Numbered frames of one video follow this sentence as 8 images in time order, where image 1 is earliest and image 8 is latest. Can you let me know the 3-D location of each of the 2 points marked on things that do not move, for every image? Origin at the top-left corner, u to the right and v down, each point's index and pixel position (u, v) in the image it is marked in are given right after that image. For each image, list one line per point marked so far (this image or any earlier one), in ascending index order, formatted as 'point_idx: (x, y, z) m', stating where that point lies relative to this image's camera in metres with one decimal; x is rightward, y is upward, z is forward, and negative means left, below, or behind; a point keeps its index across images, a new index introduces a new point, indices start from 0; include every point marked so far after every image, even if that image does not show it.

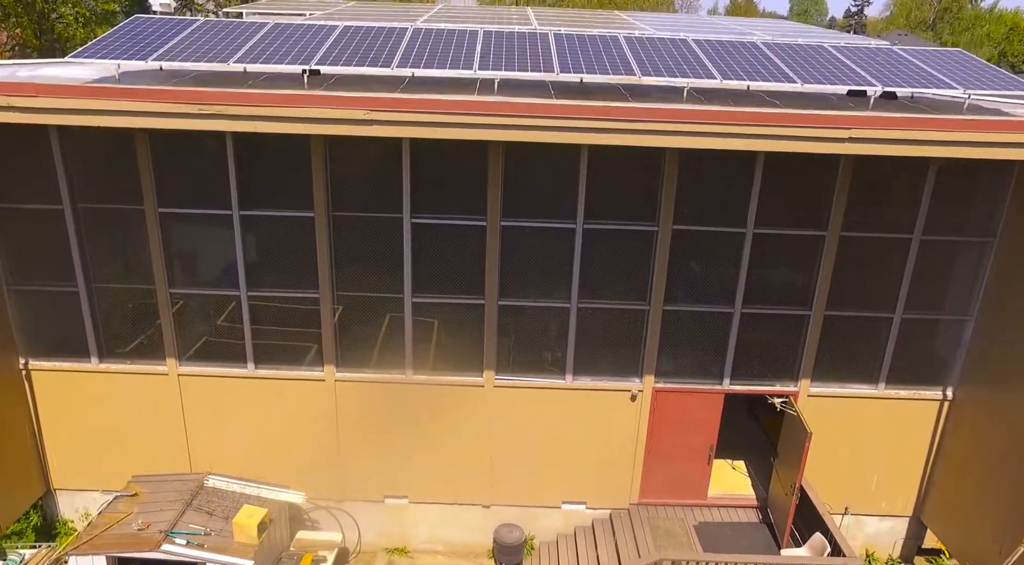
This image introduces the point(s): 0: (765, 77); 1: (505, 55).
0: (+3.8, +3.0, +10.0) m
1: (-0.1, +3.5, +10.6) m
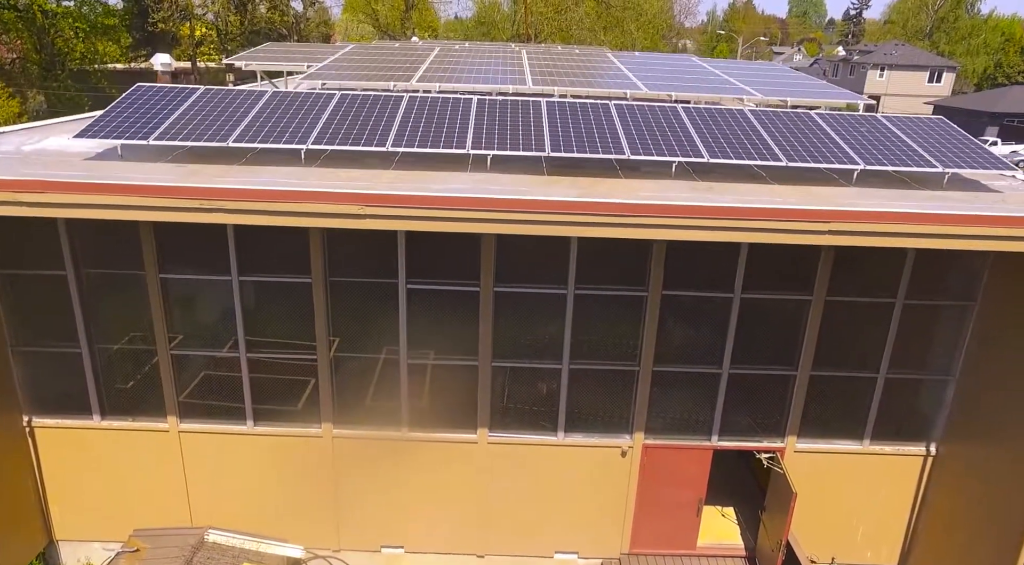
0: (+3.6, +1.9, +10.3) m
1: (-0.2, +2.5, +10.9) m
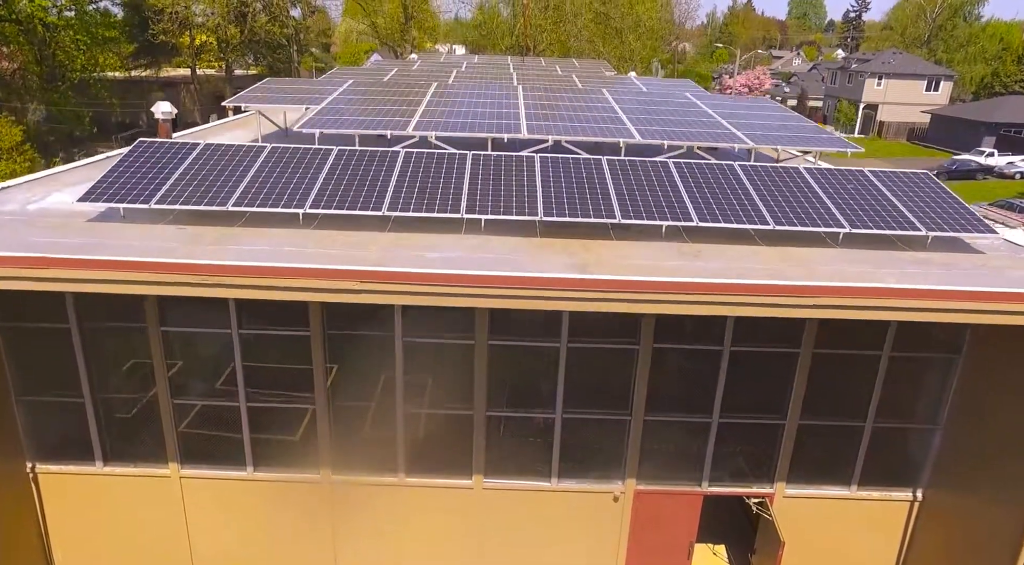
0: (+3.5, +1.0, +10.5) m
1: (-0.3, +1.6, +11.1) m
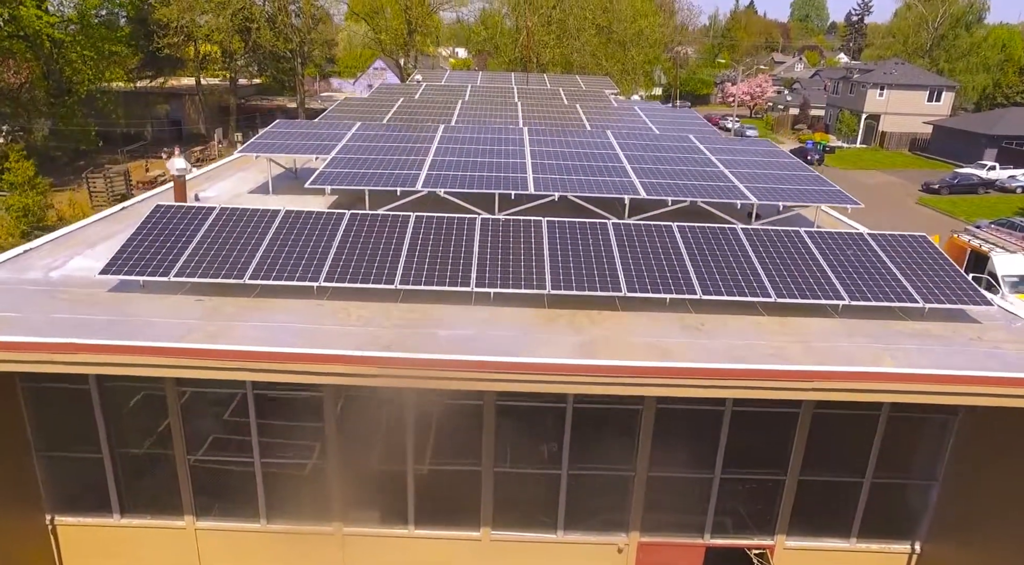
0: (+3.7, -0.1, +10.8) m
1: (-0.2, +0.5, +11.4) m
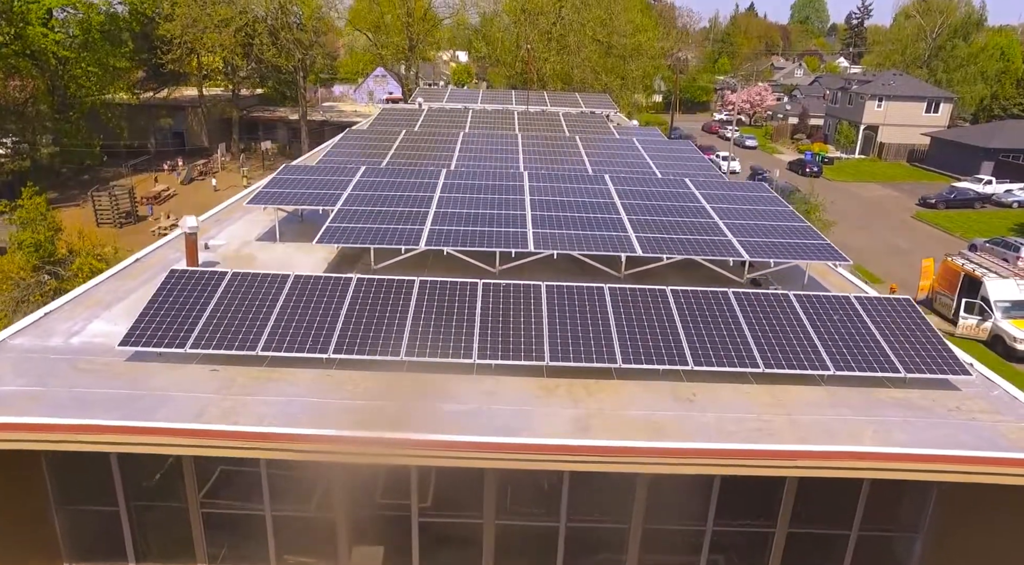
0: (+3.7, -1.2, +11.3) m
1: (-0.2, -0.7, +11.9) m
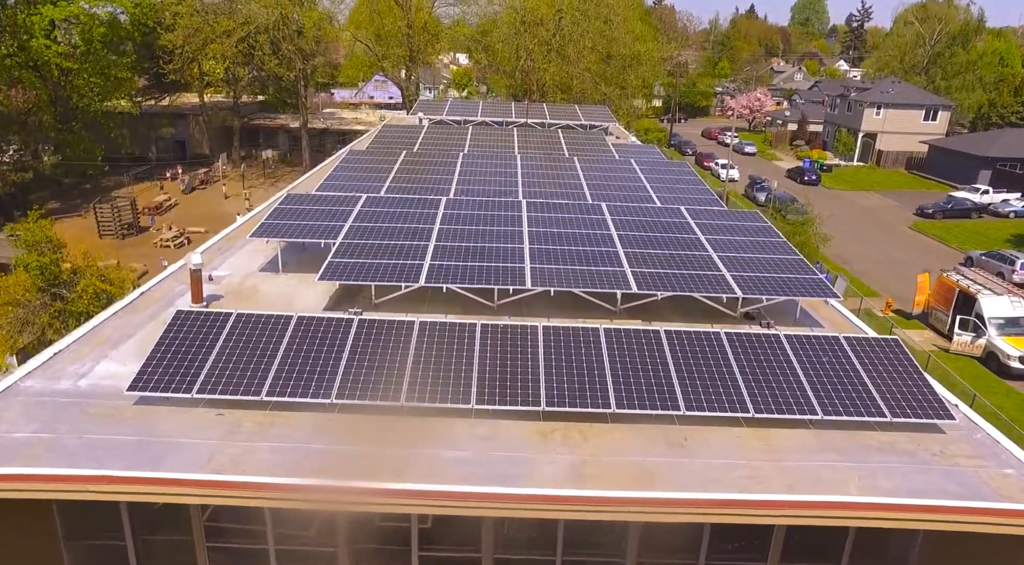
0: (+3.6, -2.0, +11.7) m
1: (-0.2, -1.5, +12.3) m
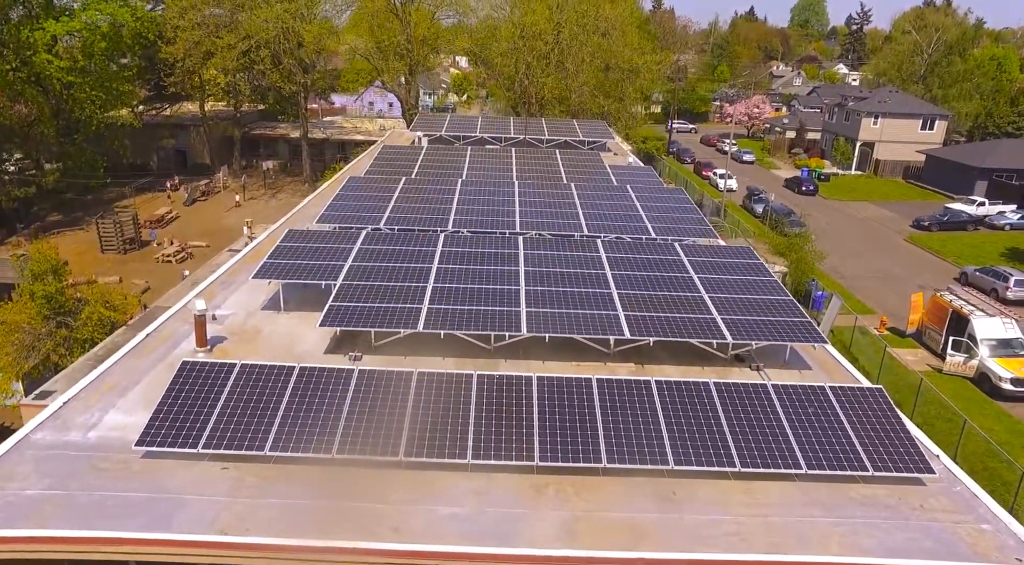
0: (+3.5, -3.0, +12.1) m
1: (-0.3, -2.5, +12.7) m
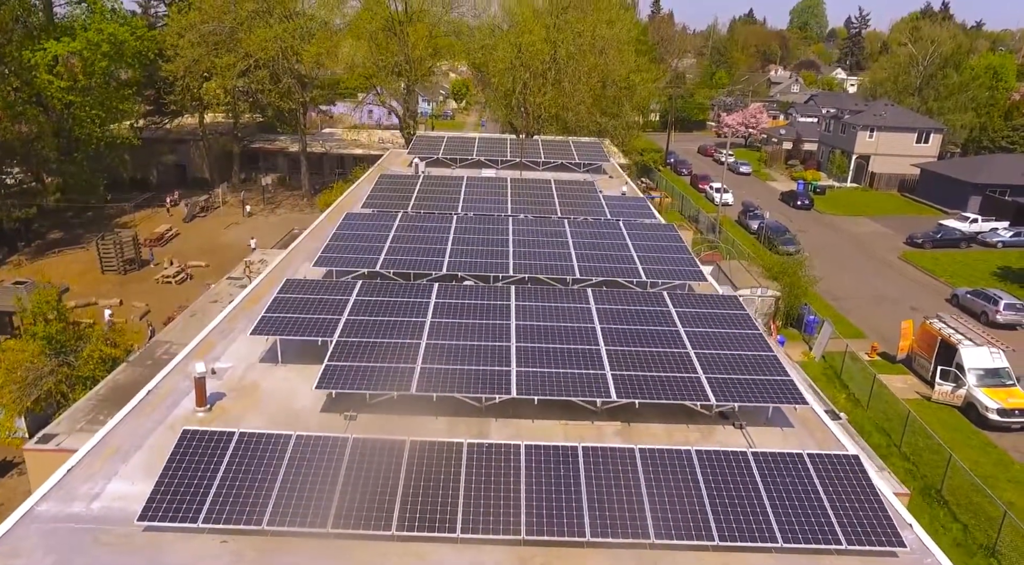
0: (+3.3, -4.5, +12.5) m
1: (-0.5, -3.9, +13.1) m
